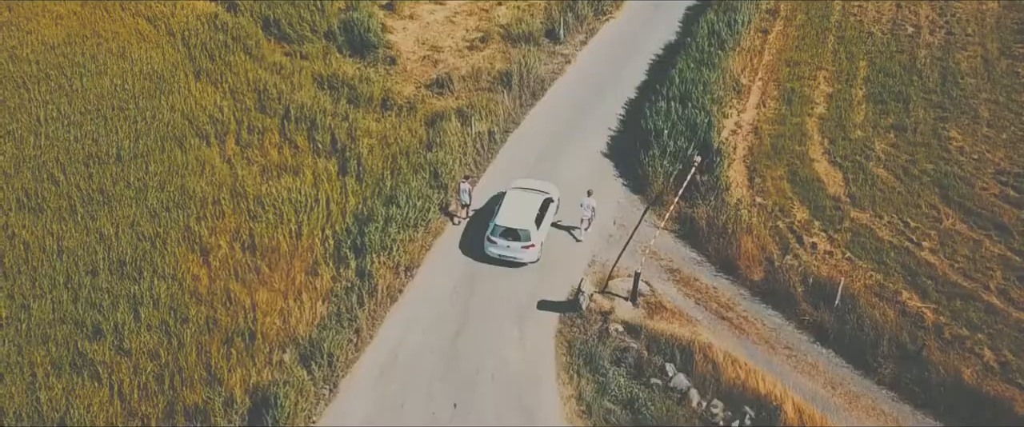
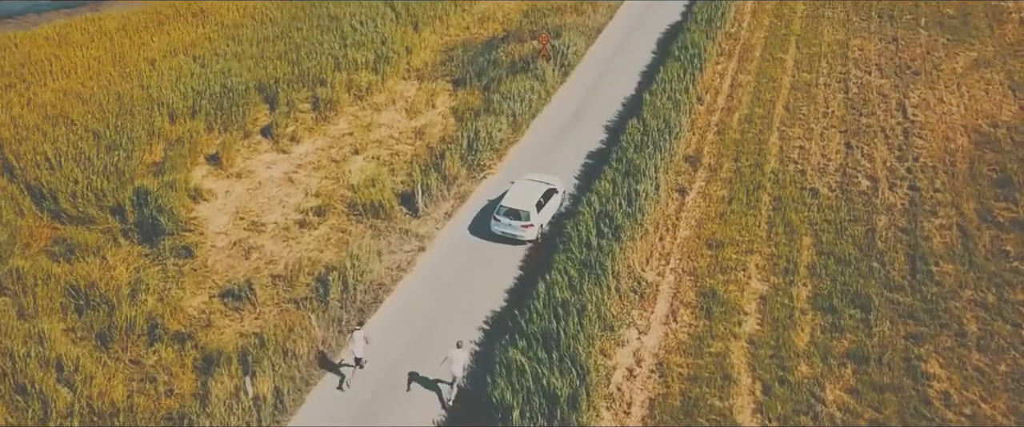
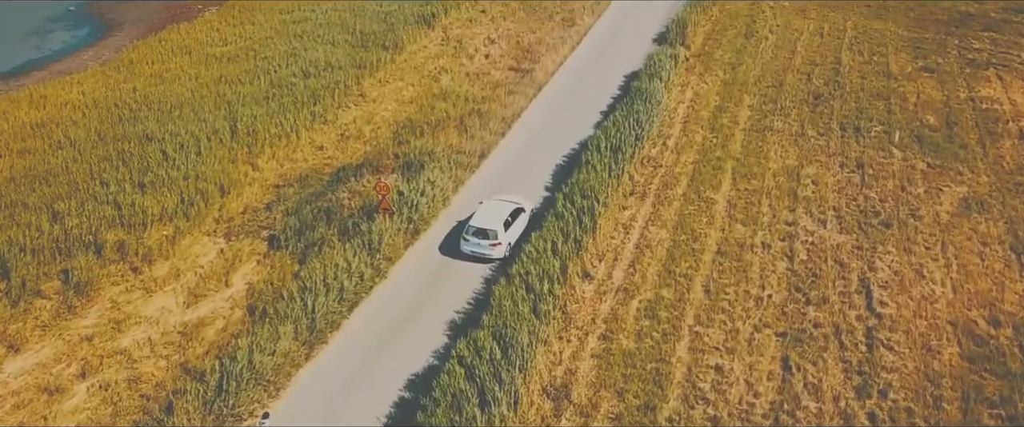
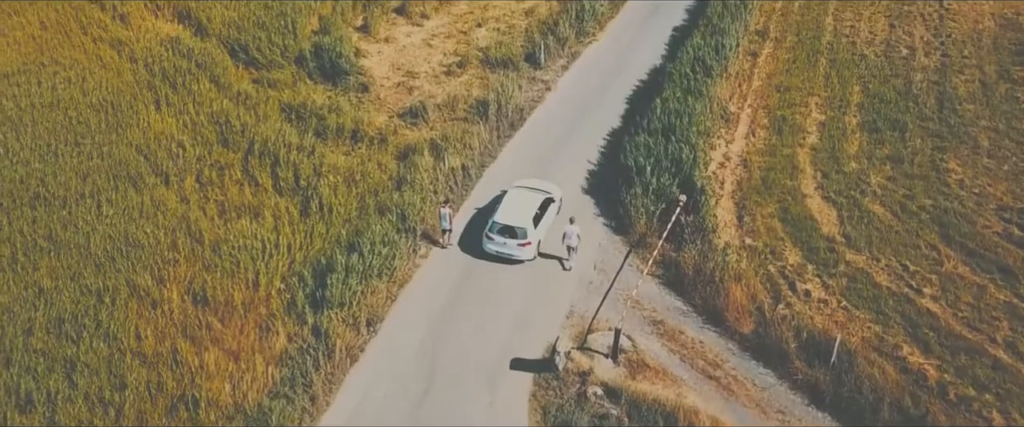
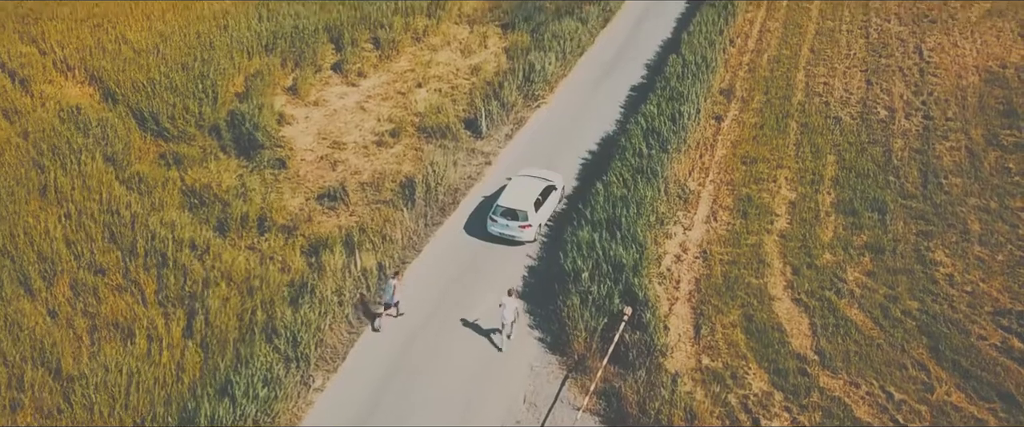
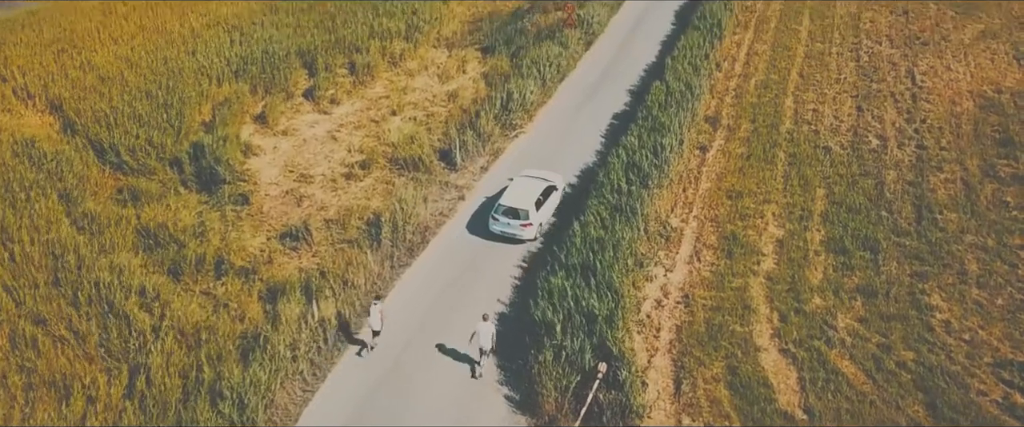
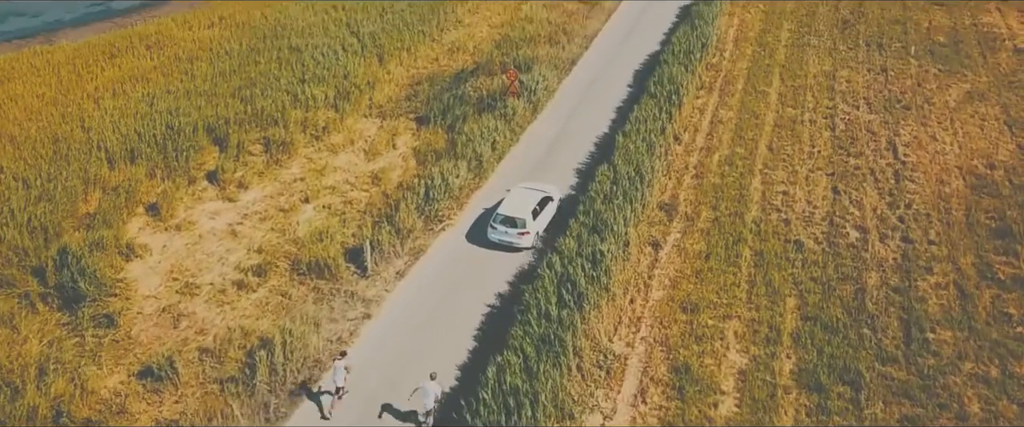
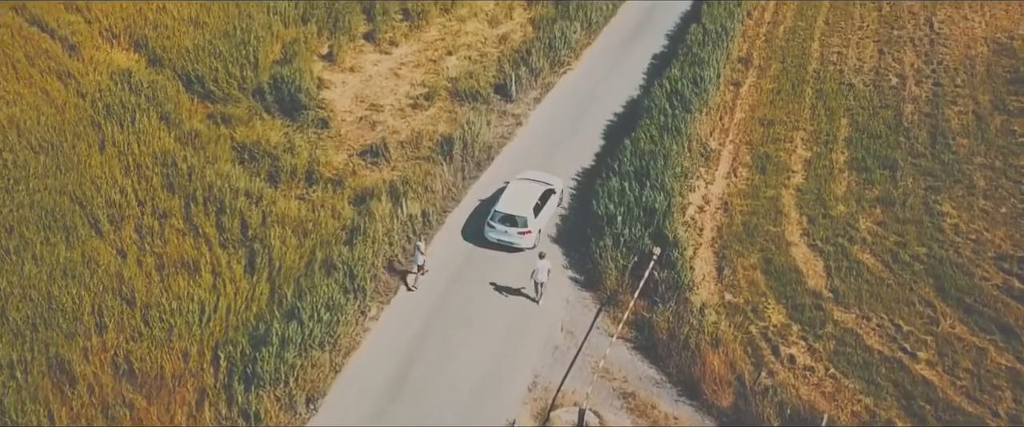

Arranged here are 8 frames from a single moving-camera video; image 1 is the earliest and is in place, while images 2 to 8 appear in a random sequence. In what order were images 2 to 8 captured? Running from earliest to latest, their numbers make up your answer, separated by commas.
4, 8, 5, 6, 2, 7, 3
